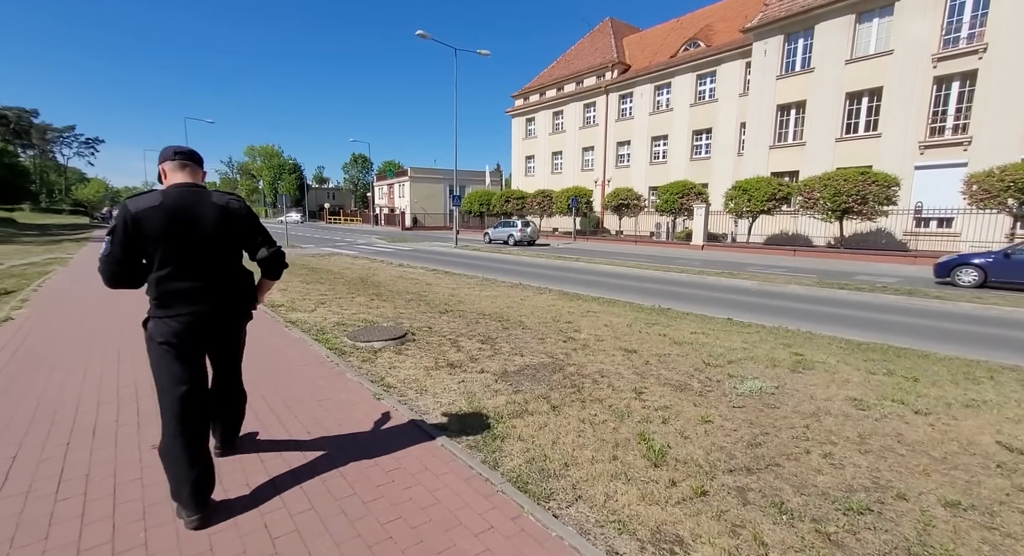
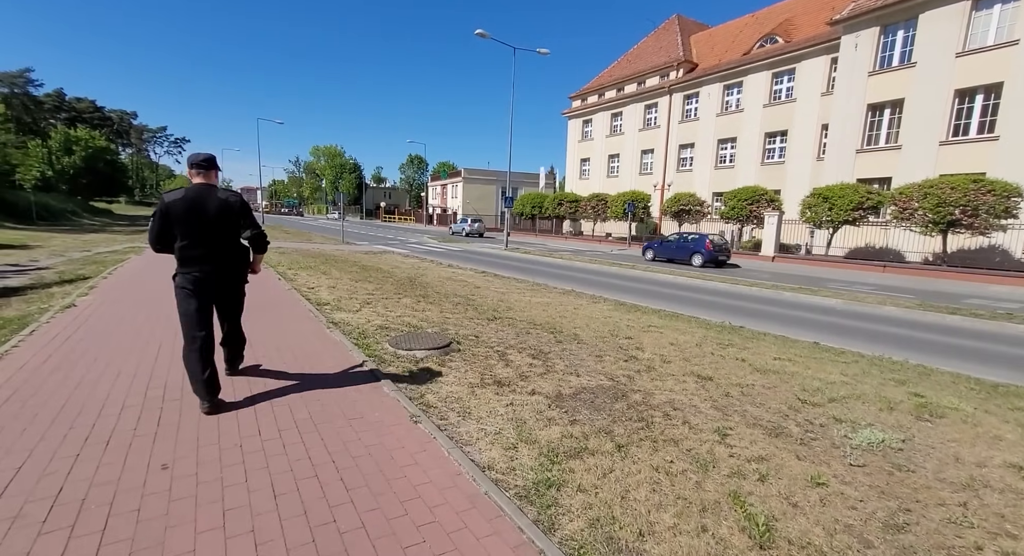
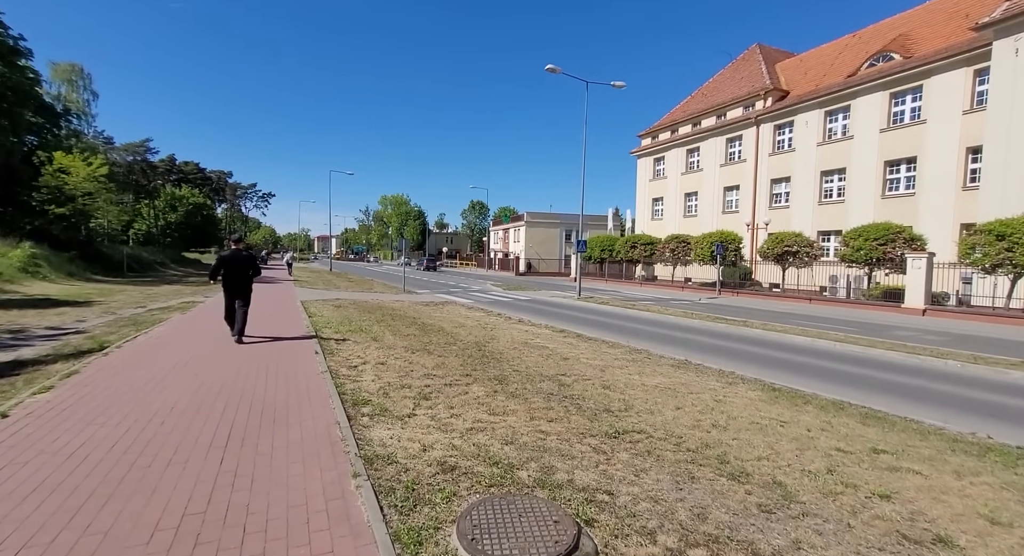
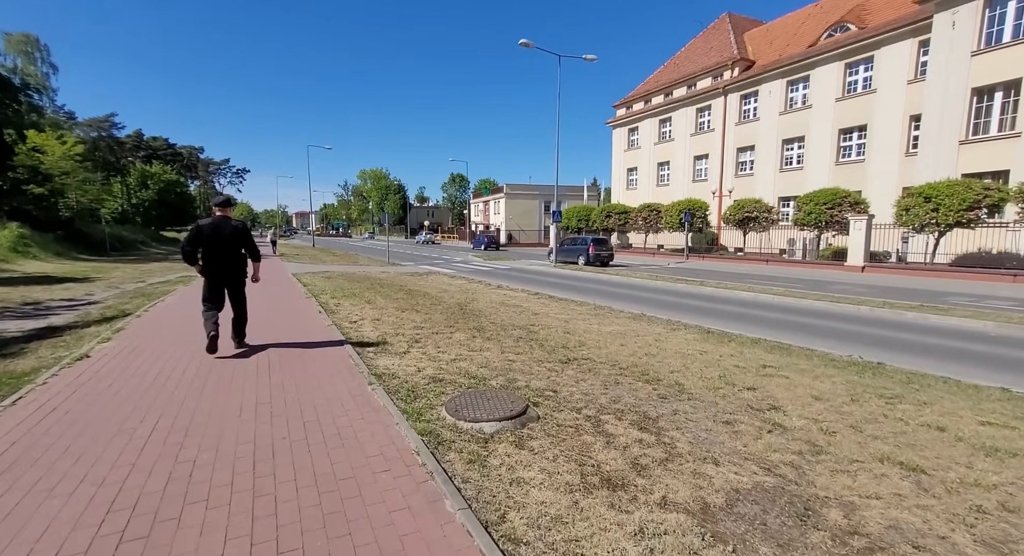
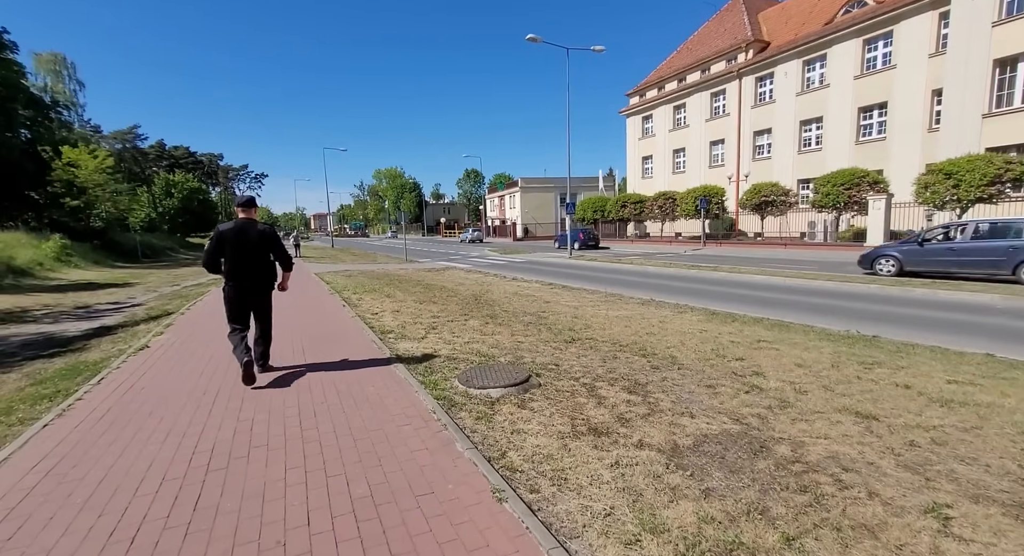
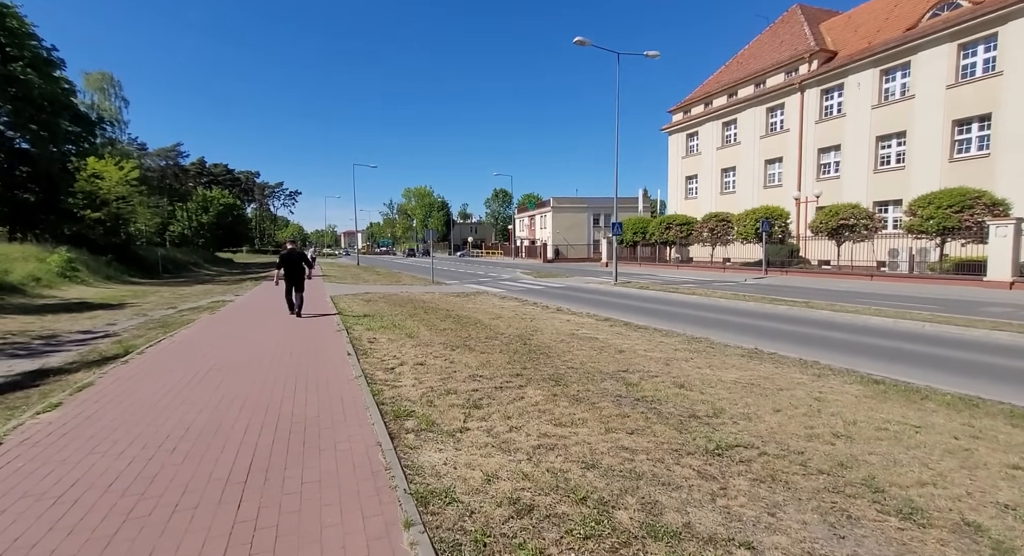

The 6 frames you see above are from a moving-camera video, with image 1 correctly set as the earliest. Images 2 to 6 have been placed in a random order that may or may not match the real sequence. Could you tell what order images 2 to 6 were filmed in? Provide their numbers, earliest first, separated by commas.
2, 5, 4, 3, 6
